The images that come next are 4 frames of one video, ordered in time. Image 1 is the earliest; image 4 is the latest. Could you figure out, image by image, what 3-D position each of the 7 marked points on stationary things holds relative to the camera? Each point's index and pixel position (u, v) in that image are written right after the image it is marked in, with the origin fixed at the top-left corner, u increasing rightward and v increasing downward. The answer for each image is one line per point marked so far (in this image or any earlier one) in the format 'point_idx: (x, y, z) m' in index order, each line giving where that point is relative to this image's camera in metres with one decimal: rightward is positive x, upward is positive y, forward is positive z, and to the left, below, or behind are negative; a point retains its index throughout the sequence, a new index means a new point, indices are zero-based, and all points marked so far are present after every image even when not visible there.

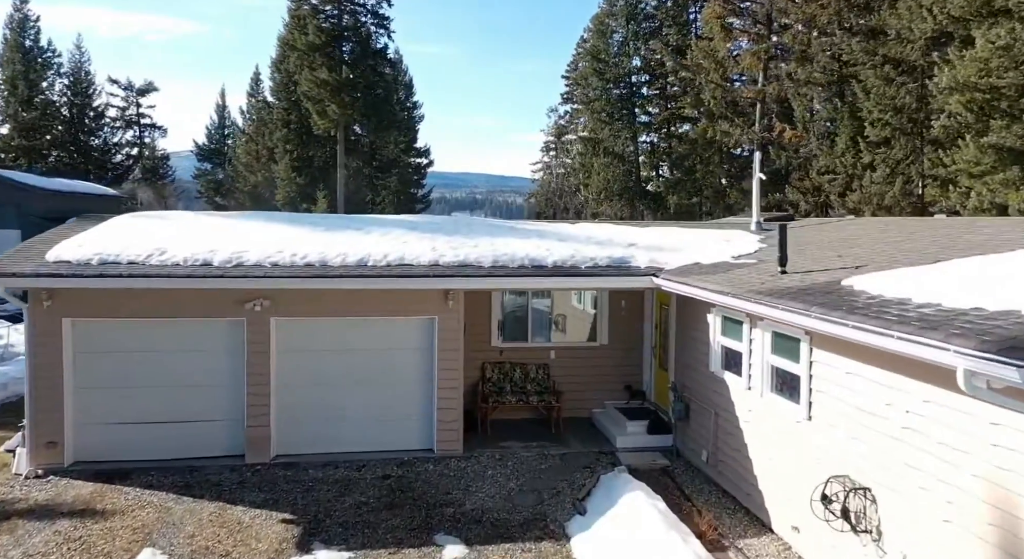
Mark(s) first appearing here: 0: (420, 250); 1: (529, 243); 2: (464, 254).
0: (-0.7, +0.2, +6.2) m
1: (+0.1, +0.3, +6.6) m
2: (-0.4, +0.2, +6.2) m
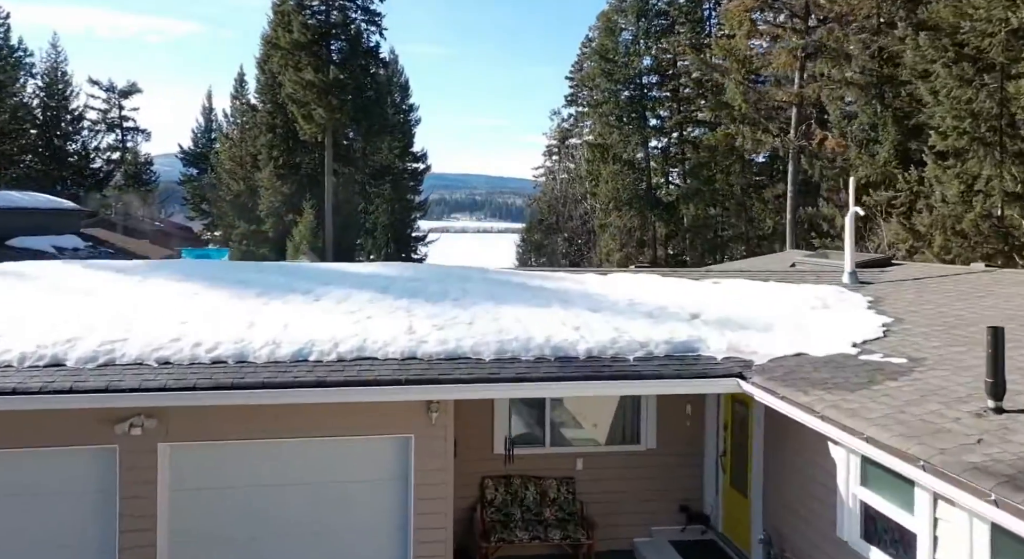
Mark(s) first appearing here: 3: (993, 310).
0: (-0.7, -0.3, +4.2) m
1: (+0.2, -0.2, +4.6) m
2: (-0.3, -0.3, +4.2) m
3: (+2.7, -0.2, +4.4) m
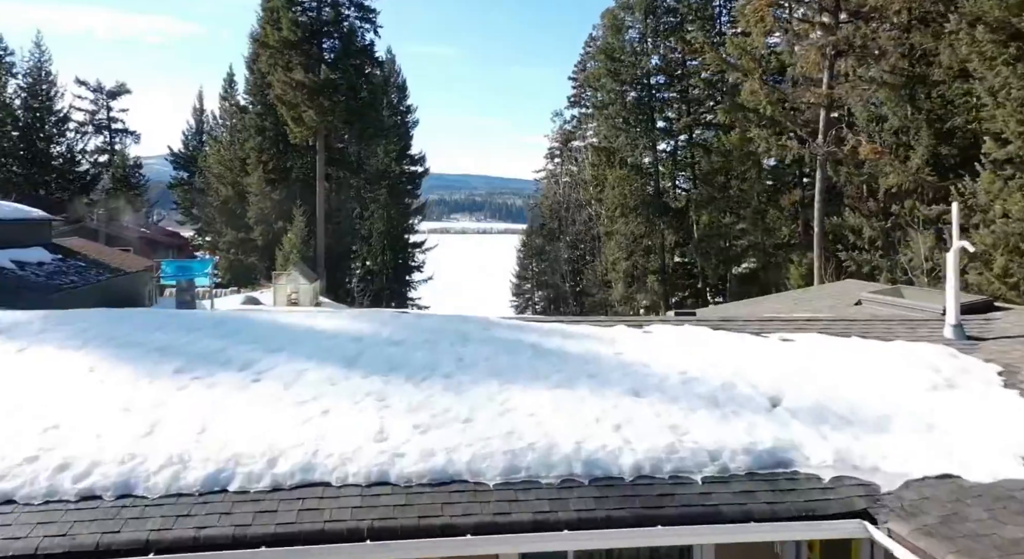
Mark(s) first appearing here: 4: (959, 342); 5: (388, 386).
0: (-0.6, -0.6, +3.0) m
1: (+0.3, -0.5, +3.4) m
2: (-0.3, -0.6, +2.9) m
3: (+2.8, -0.5, +3.1) m
4: (+2.6, -0.4, +4.3) m
5: (-0.5, -0.5, +3.4) m
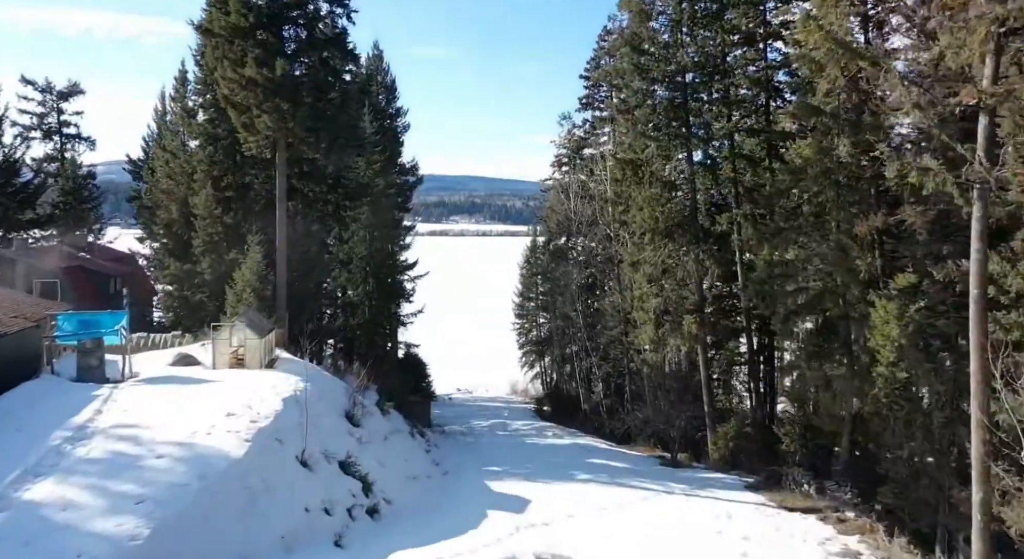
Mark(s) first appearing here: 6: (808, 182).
0: (-0.4, -1.7, -1.7) m
1: (+0.4, -1.6, -1.3) m
2: (-0.1, -1.7, -1.7) m
3: (+3.0, -1.6, -1.5) m
4: (+2.7, -1.4, -0.4) m
5: (-0.4, -1.5, -1.2) m
6: (+6.3, +2.1, +16.1) m
